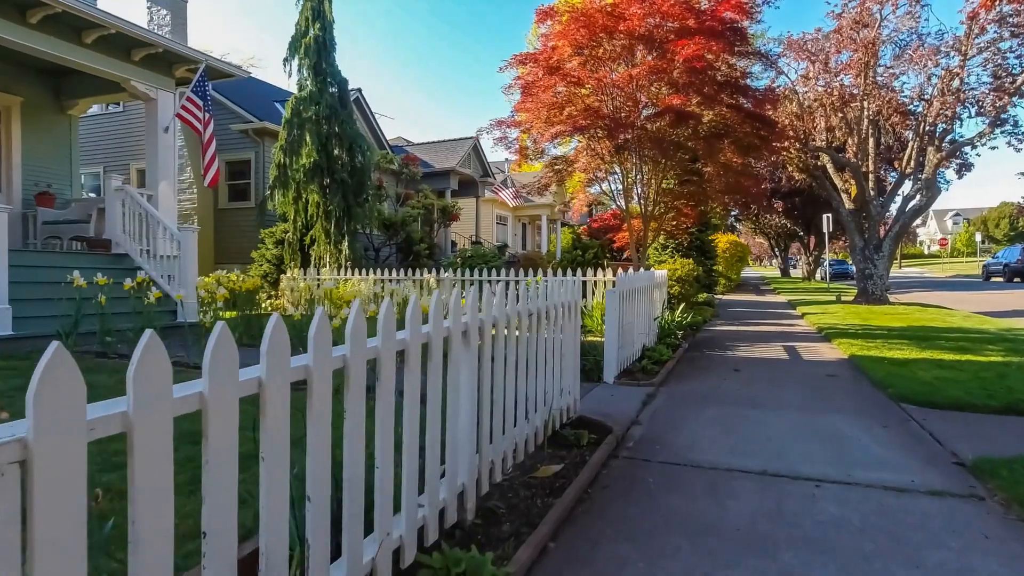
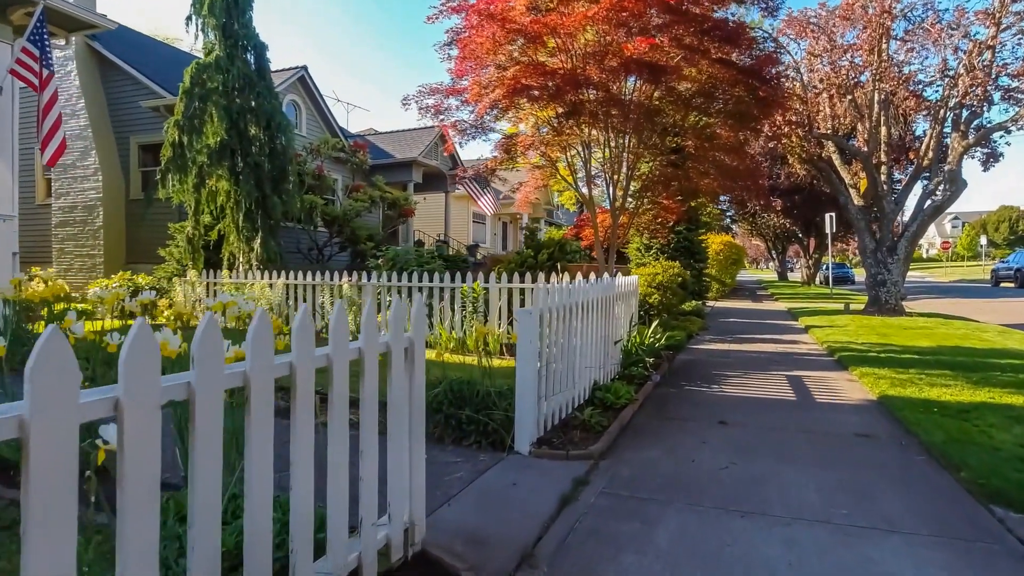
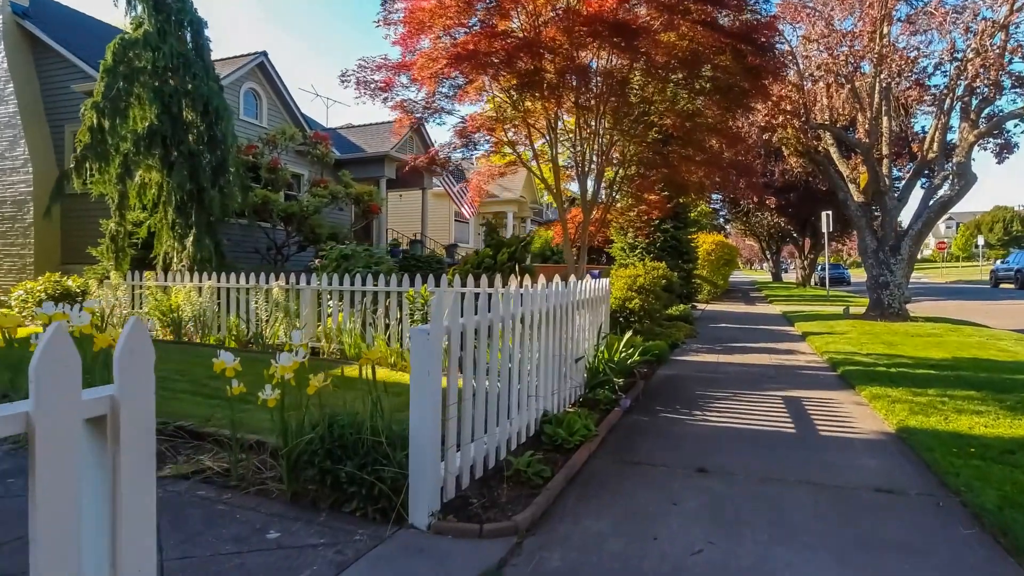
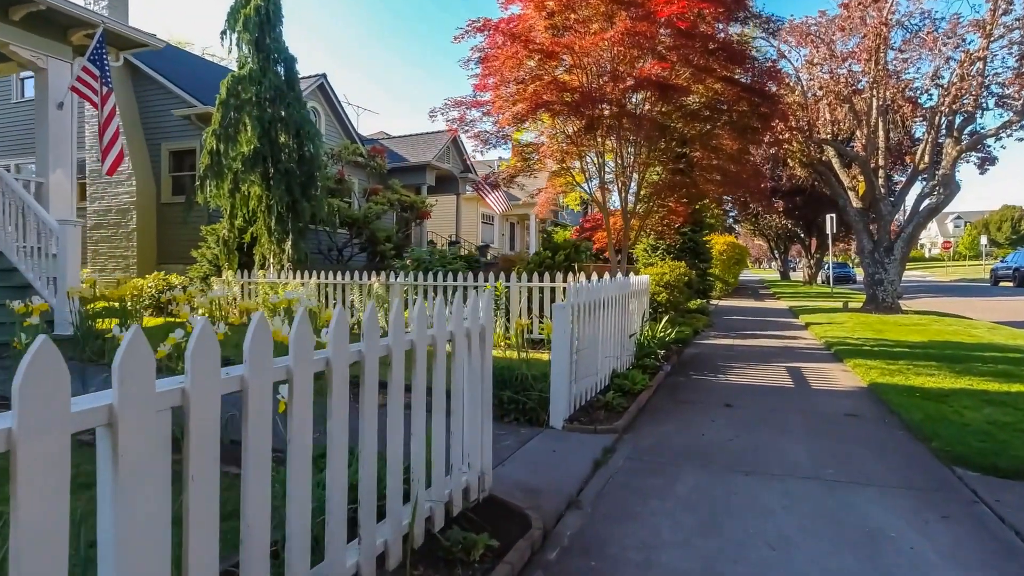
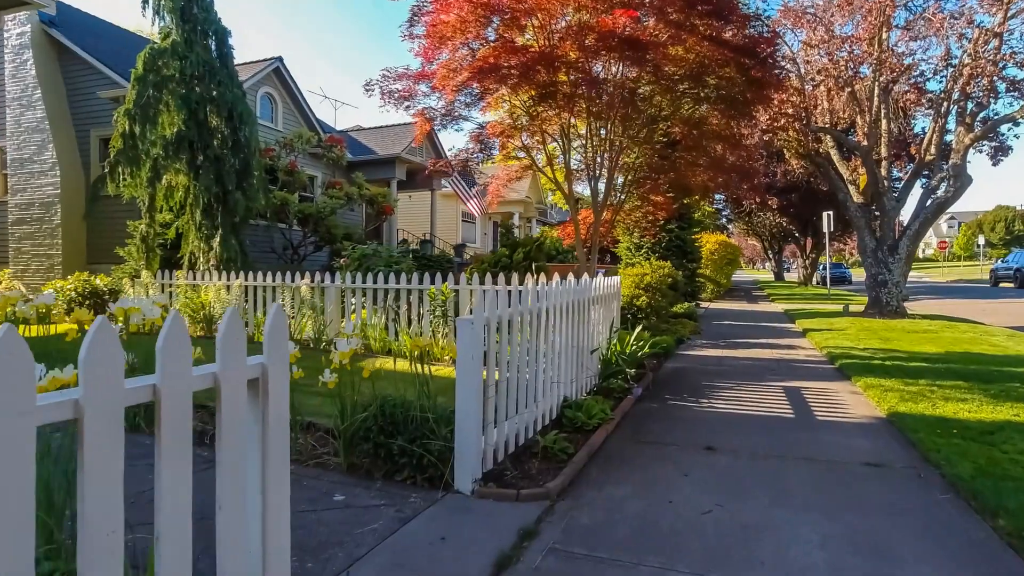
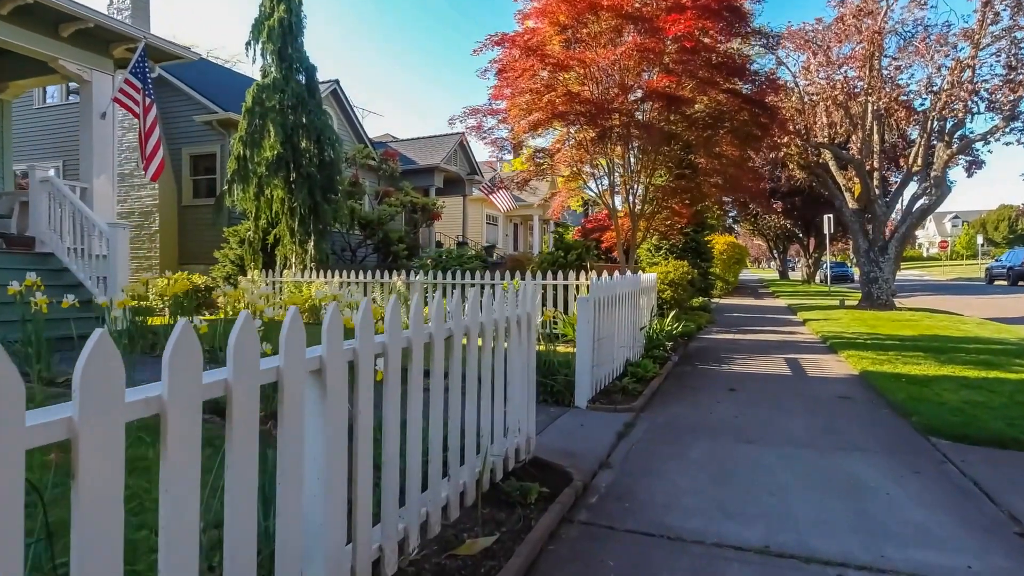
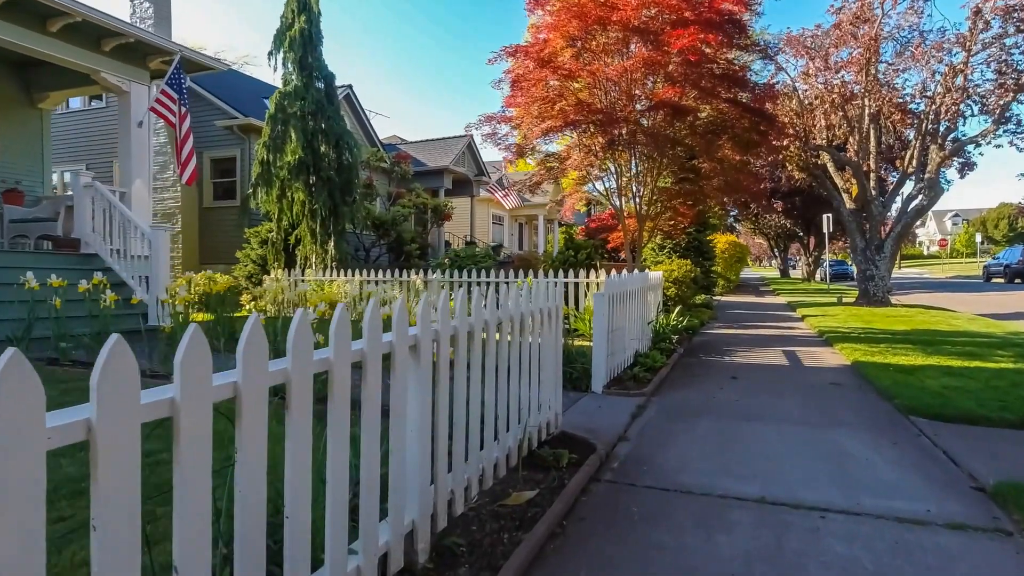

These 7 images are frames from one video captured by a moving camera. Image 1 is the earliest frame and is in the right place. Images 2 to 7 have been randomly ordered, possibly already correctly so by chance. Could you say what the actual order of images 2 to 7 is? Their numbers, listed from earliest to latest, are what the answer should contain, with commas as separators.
7, 6, 4, 2, 5, 3
